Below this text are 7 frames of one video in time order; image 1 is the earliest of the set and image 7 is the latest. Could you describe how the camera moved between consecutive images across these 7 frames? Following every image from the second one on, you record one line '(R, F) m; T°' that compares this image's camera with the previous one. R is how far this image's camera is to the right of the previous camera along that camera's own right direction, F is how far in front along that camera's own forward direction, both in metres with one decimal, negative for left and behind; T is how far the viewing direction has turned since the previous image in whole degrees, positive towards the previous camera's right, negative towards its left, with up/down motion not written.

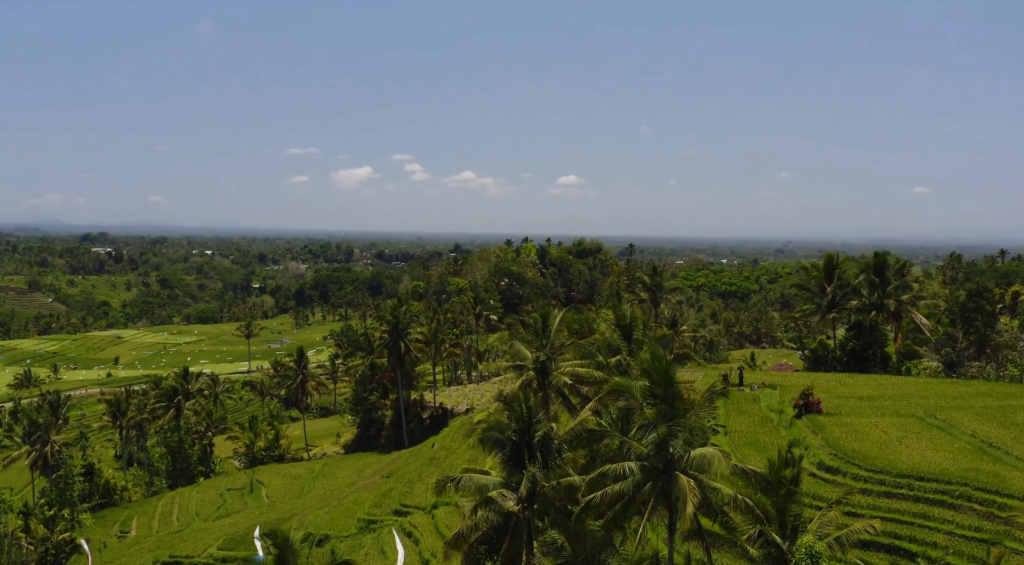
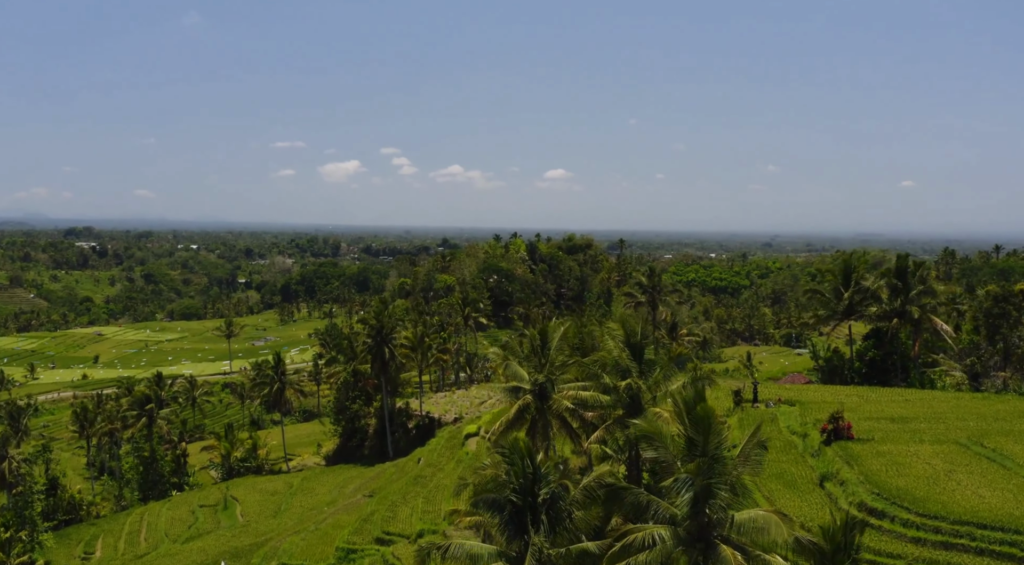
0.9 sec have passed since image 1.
(-0.2, +3.2) m; +1°
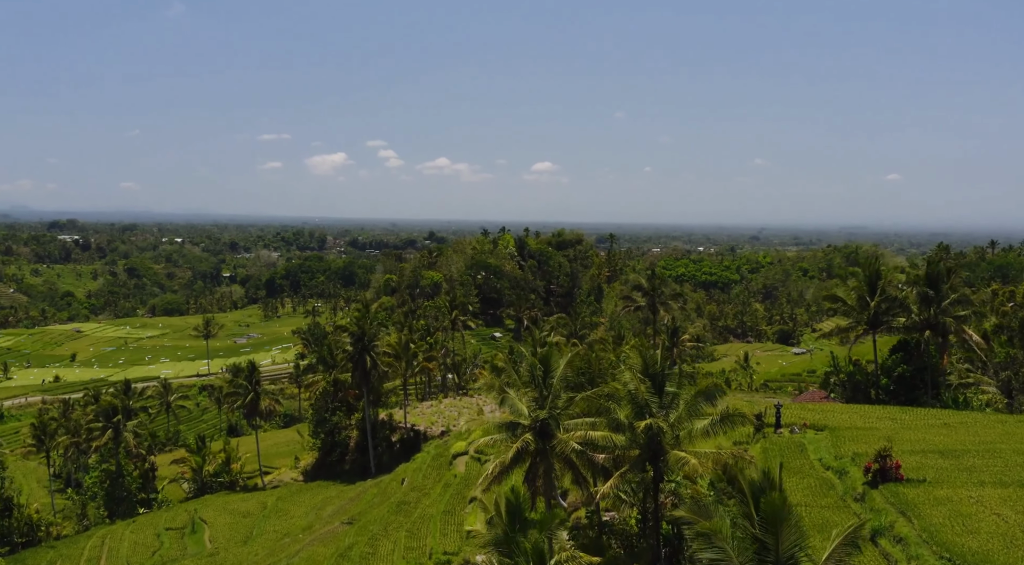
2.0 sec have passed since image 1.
(-0.2, +3.6) m; +1°
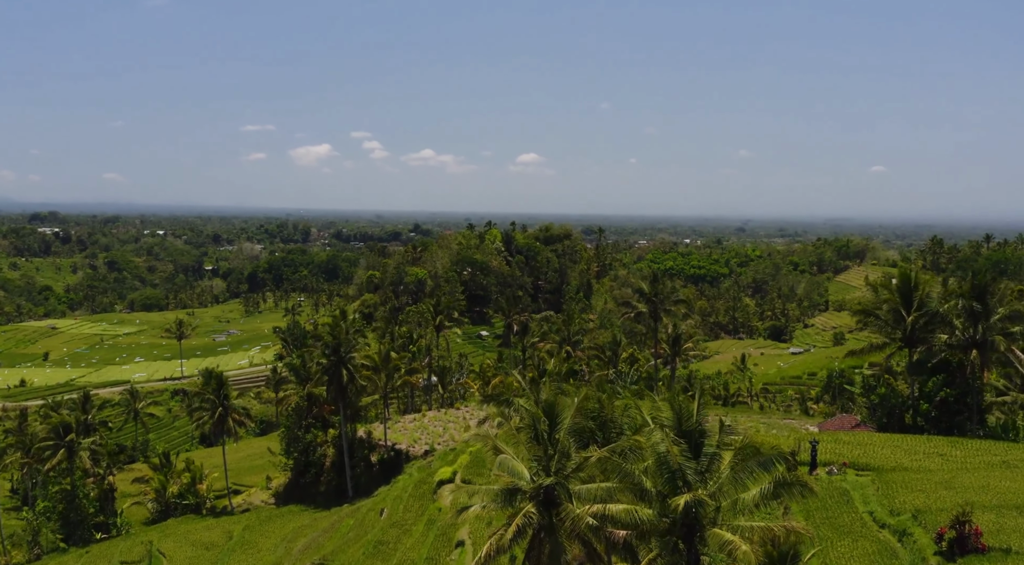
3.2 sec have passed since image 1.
(-0.2, +4.2) m; +1°
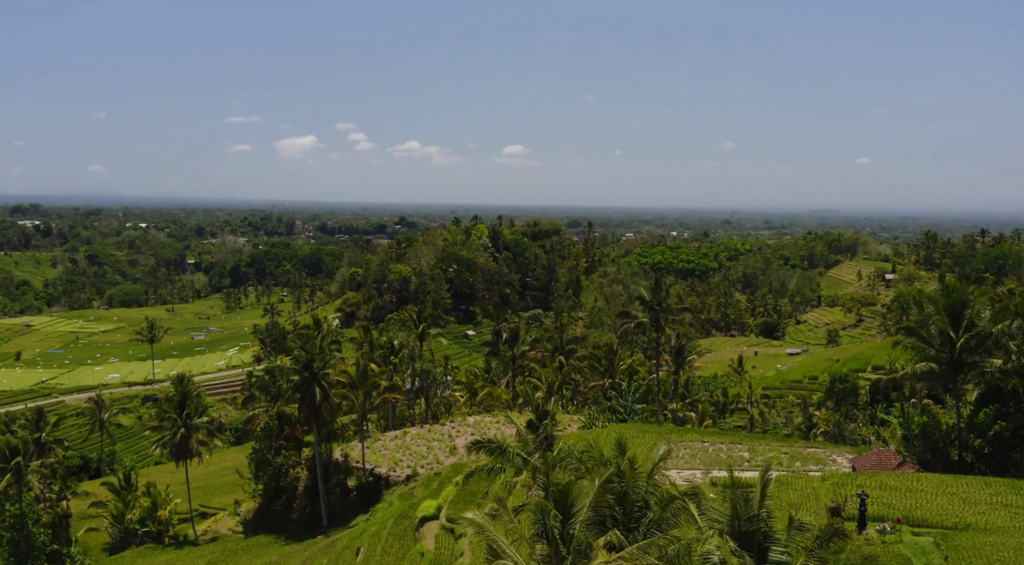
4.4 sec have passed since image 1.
(-0.2, +4.0) m; +1°
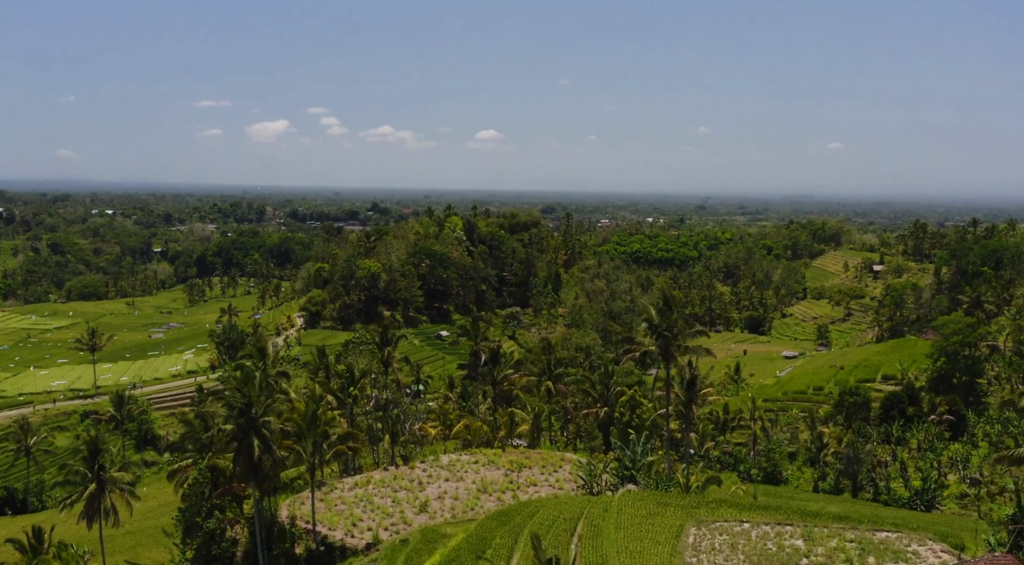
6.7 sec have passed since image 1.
(-0.3, +7.5) m; +2°
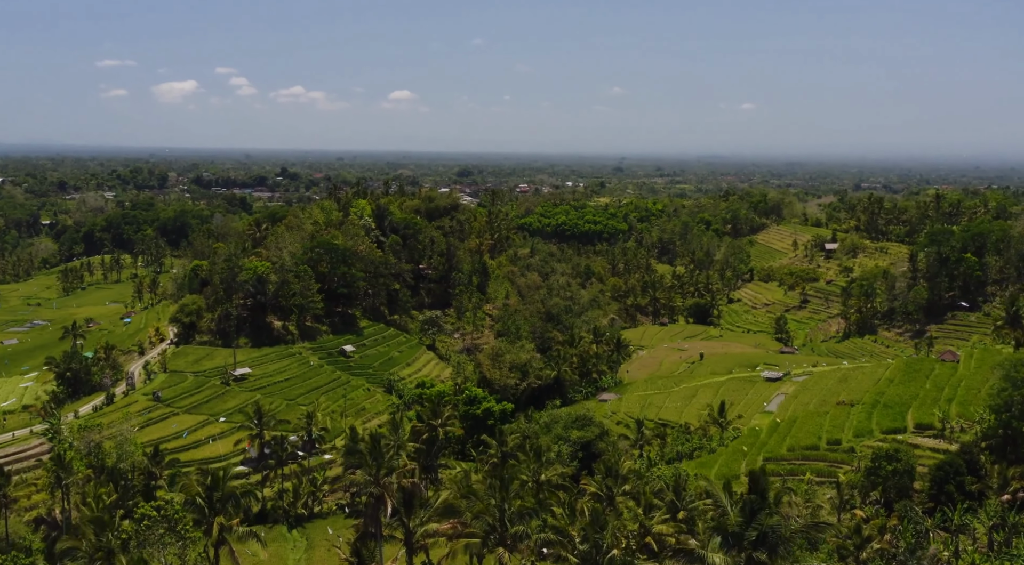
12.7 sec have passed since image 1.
(0.0, +19.5) m; +5°
